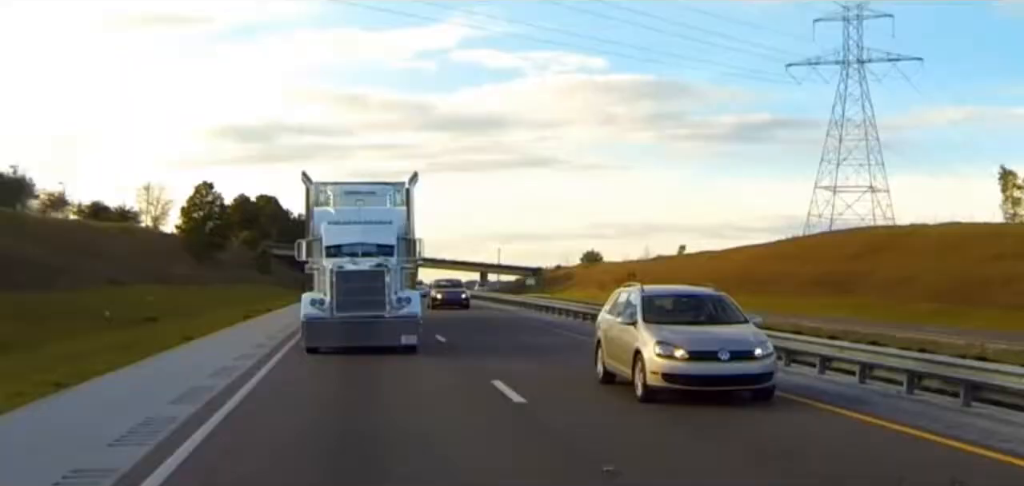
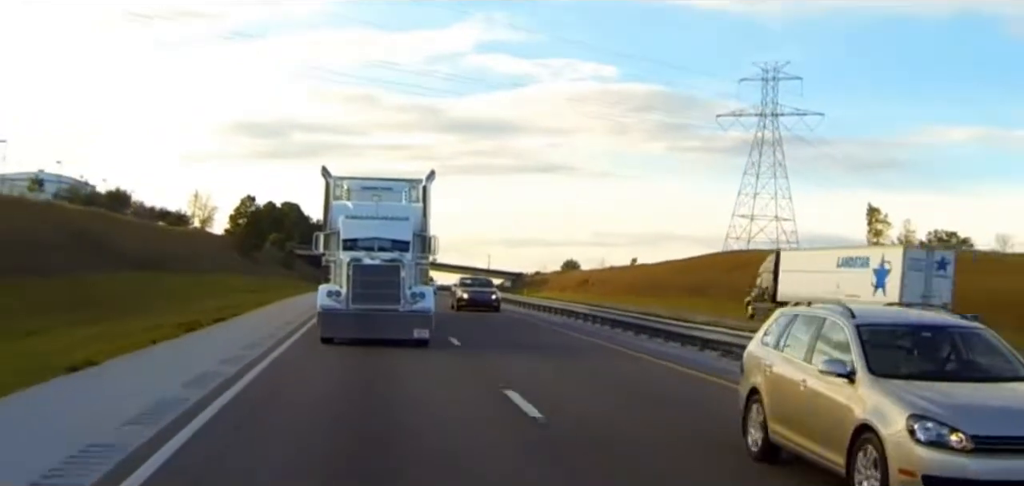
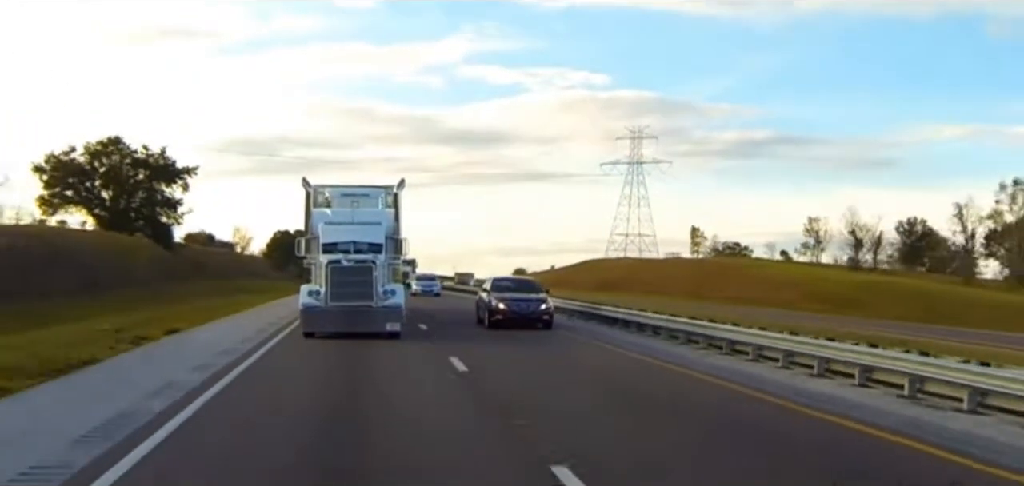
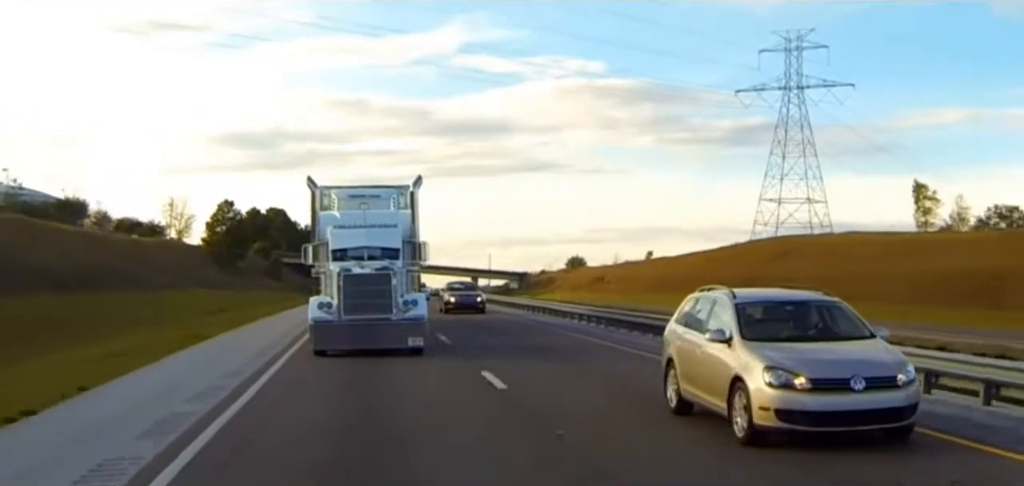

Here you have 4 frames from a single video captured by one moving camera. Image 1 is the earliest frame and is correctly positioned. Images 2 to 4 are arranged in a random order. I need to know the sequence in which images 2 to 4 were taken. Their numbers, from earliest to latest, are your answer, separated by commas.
4, 2, 3
